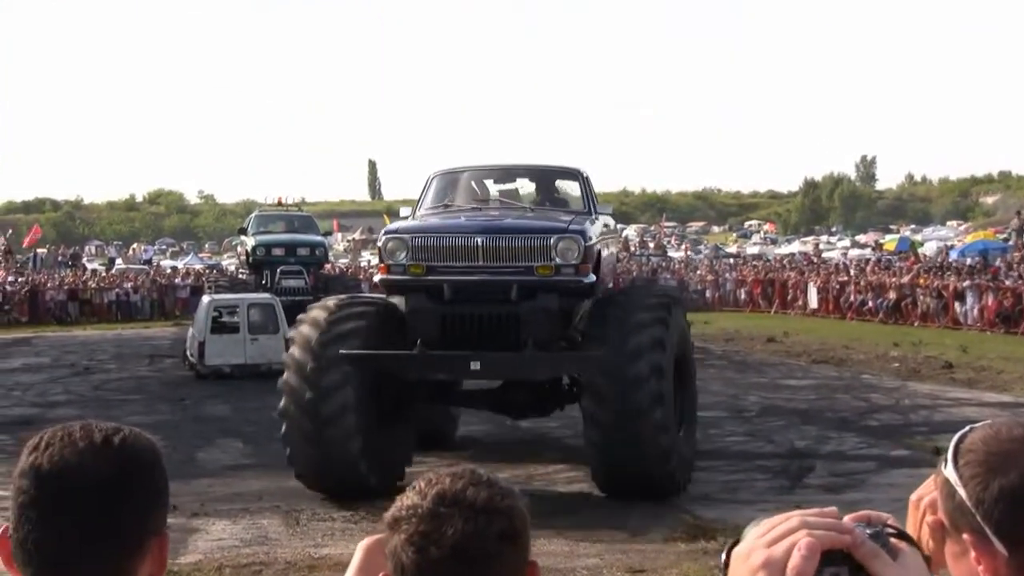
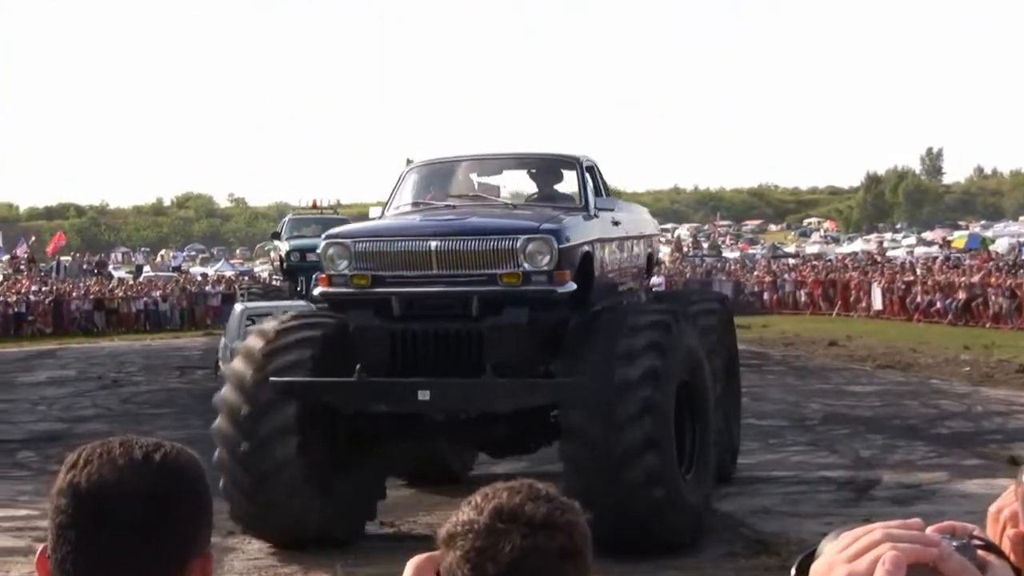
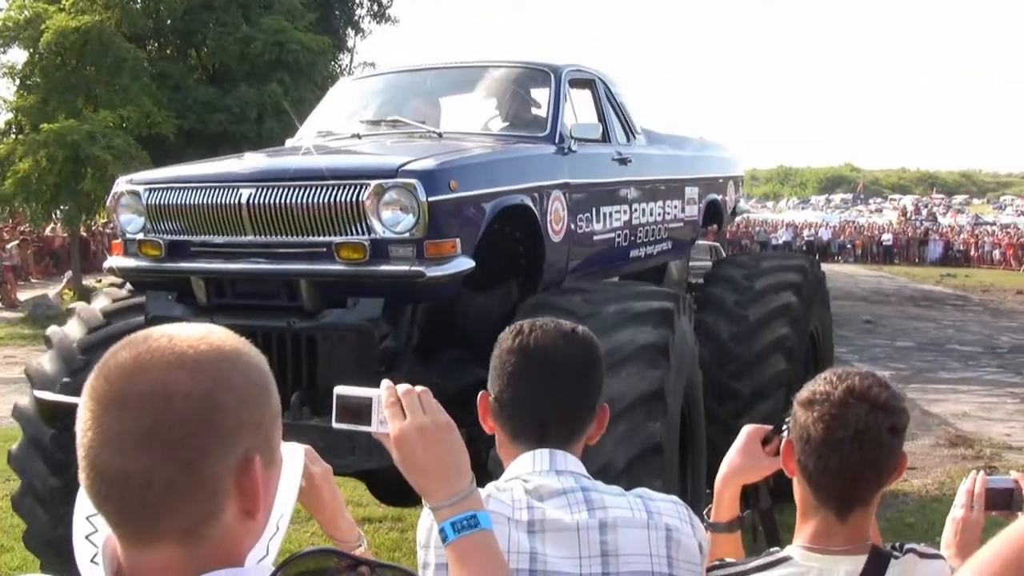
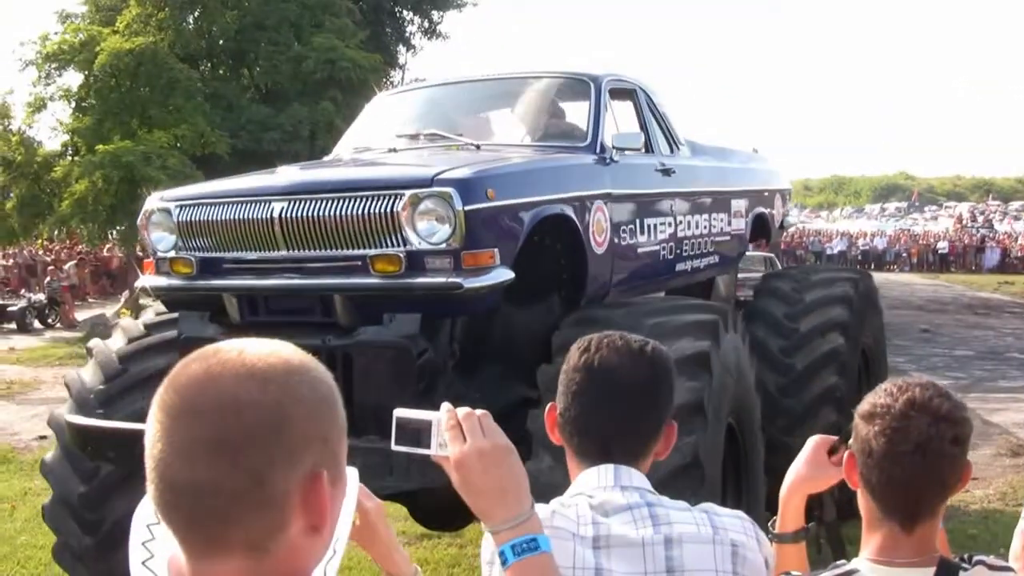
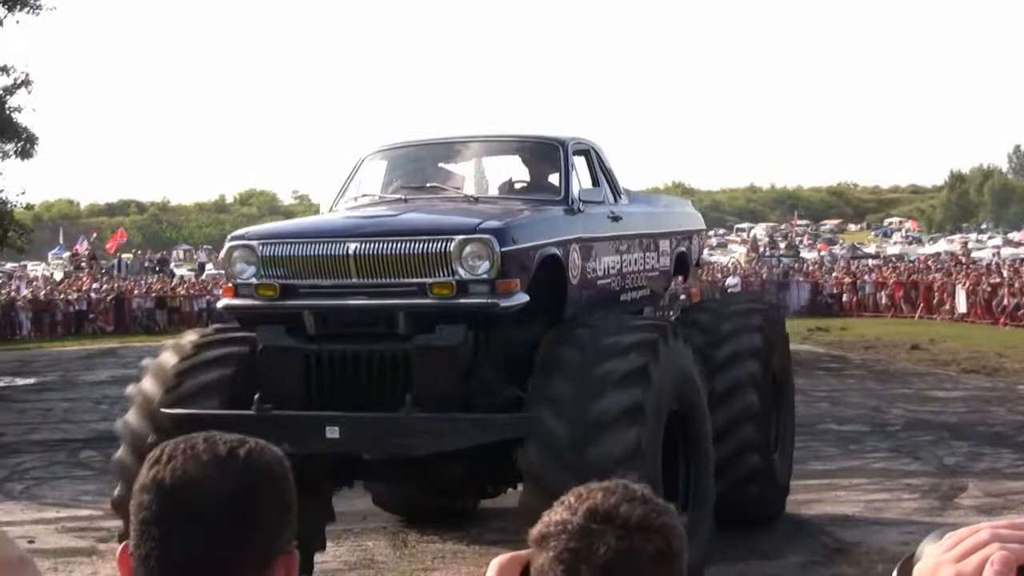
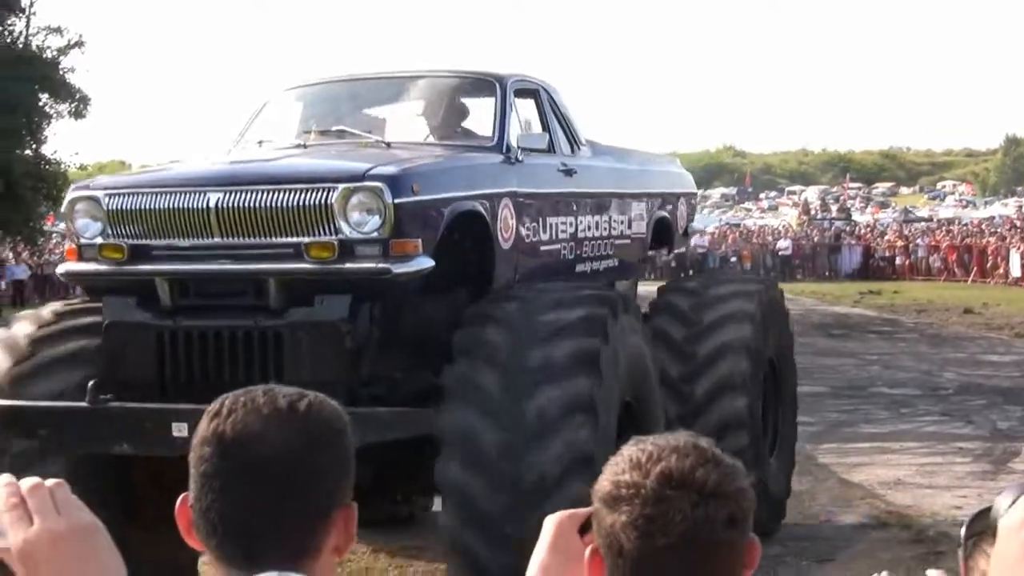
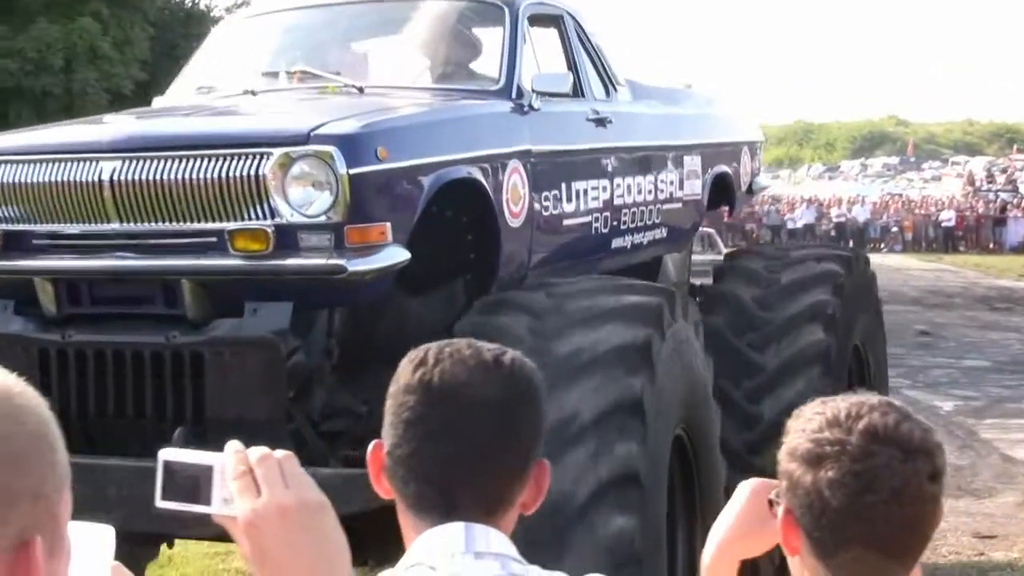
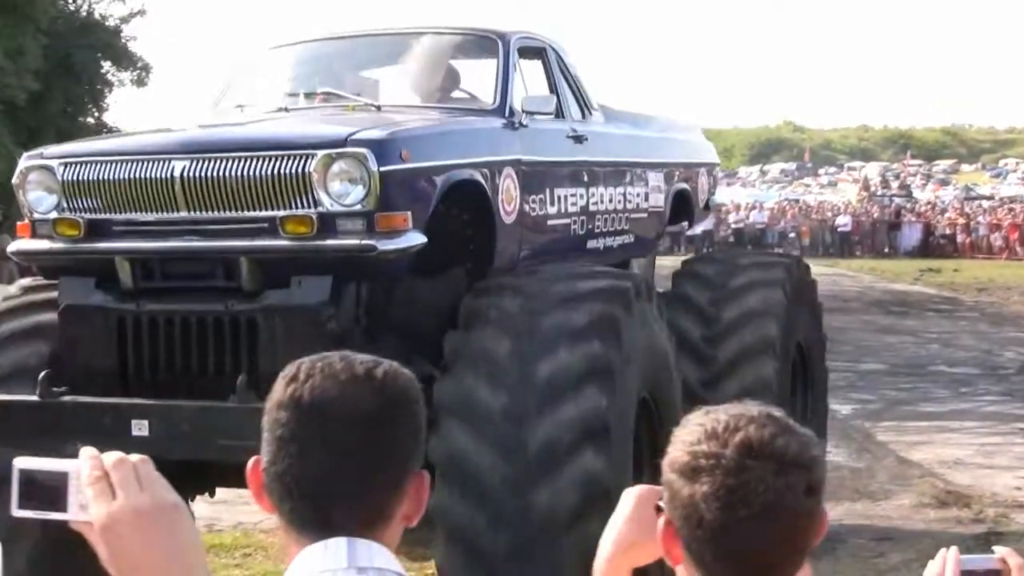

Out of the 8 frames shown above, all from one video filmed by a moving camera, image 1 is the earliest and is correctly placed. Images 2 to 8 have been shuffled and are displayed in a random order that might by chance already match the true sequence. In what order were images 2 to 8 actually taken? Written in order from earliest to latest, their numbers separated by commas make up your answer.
2, 5, 6, 8, 7, 4, 3
